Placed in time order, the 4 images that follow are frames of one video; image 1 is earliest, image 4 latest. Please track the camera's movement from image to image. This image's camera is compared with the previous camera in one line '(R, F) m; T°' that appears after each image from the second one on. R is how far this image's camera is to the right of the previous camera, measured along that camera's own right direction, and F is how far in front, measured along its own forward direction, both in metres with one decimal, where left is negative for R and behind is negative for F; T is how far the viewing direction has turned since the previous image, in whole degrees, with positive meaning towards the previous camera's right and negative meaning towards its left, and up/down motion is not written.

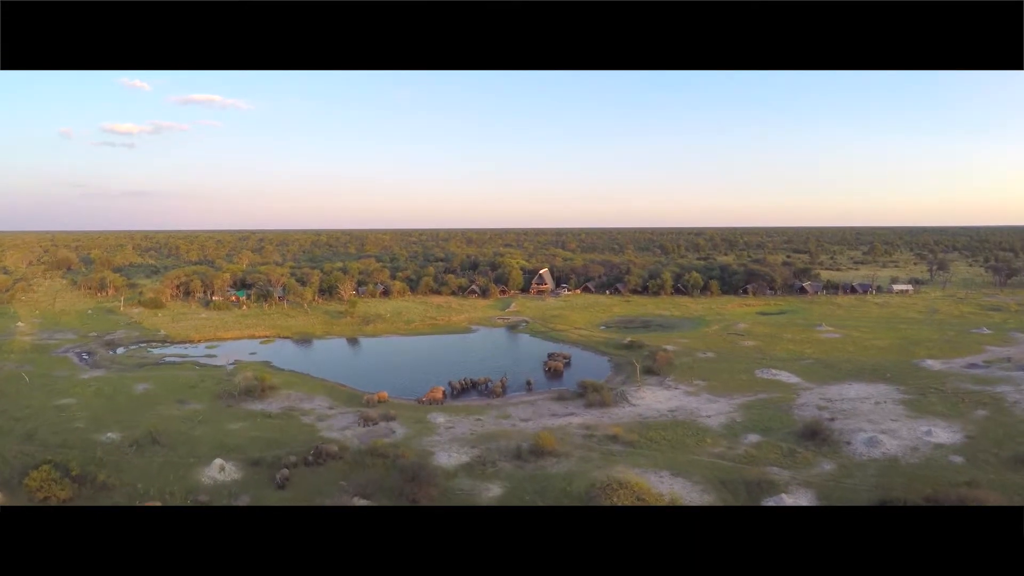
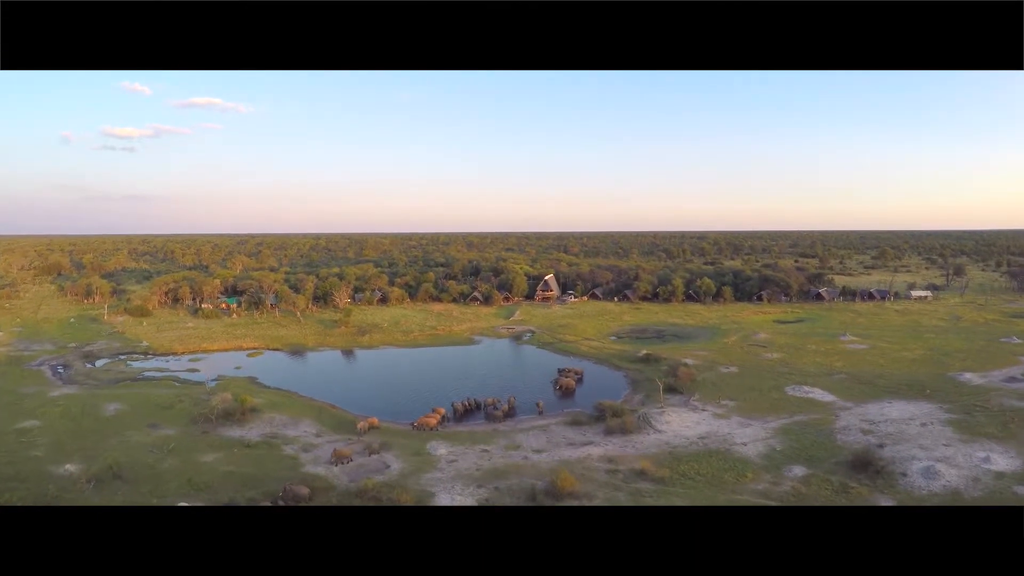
(-0.2, +1.6) m; 0°
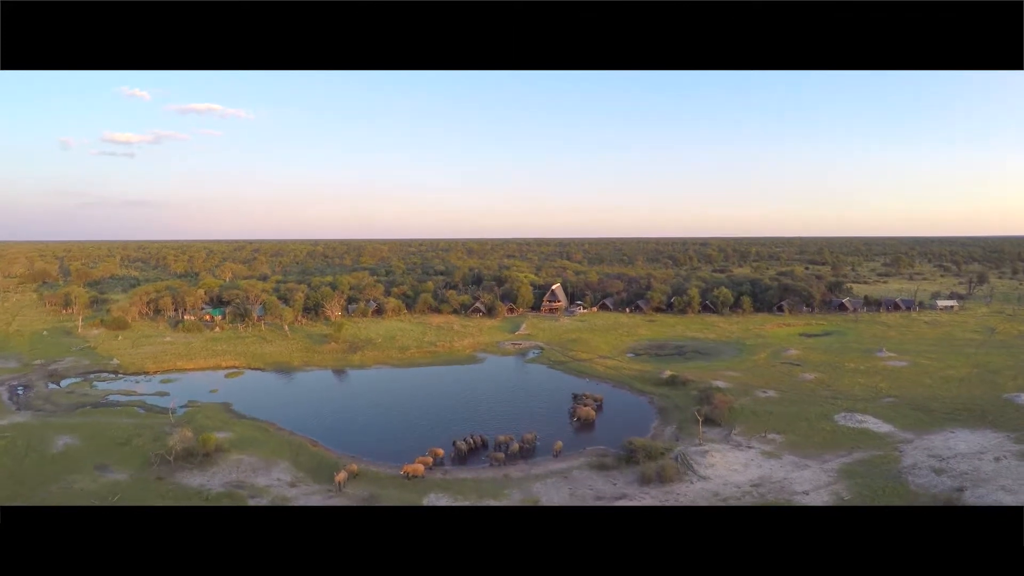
(-0.3, +2.1) m; 0°
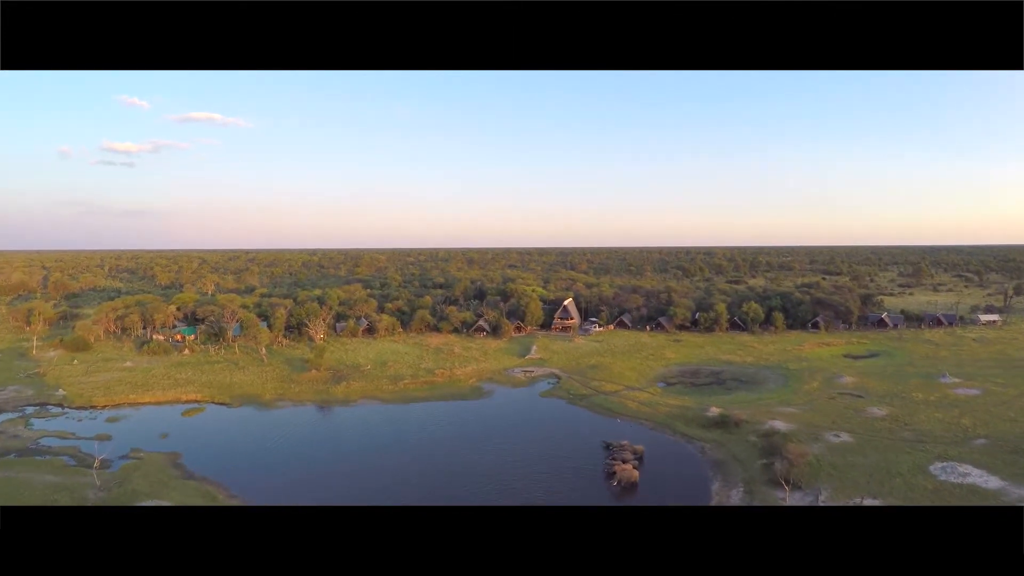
(-0.4, +3.0) m; 0°
